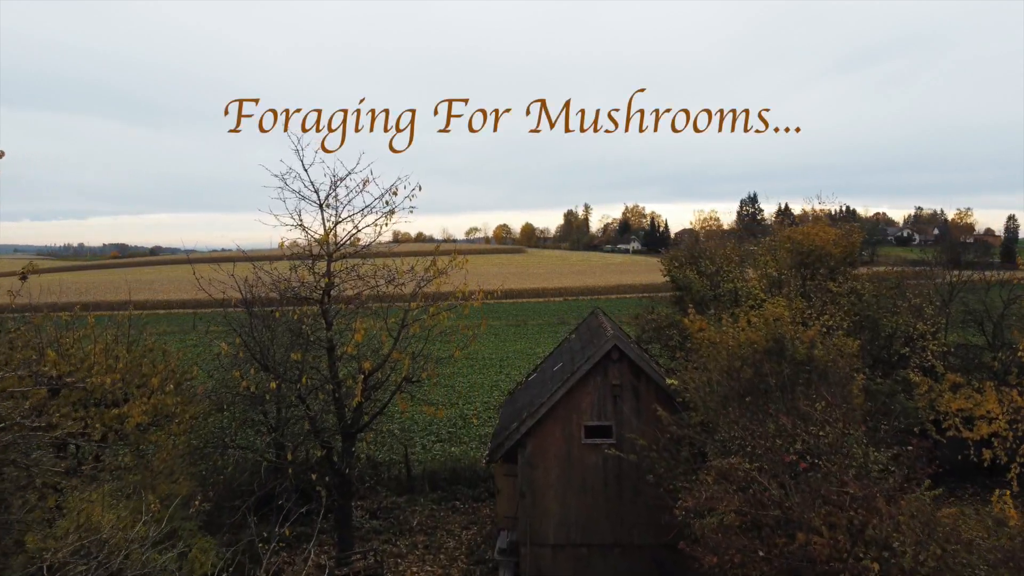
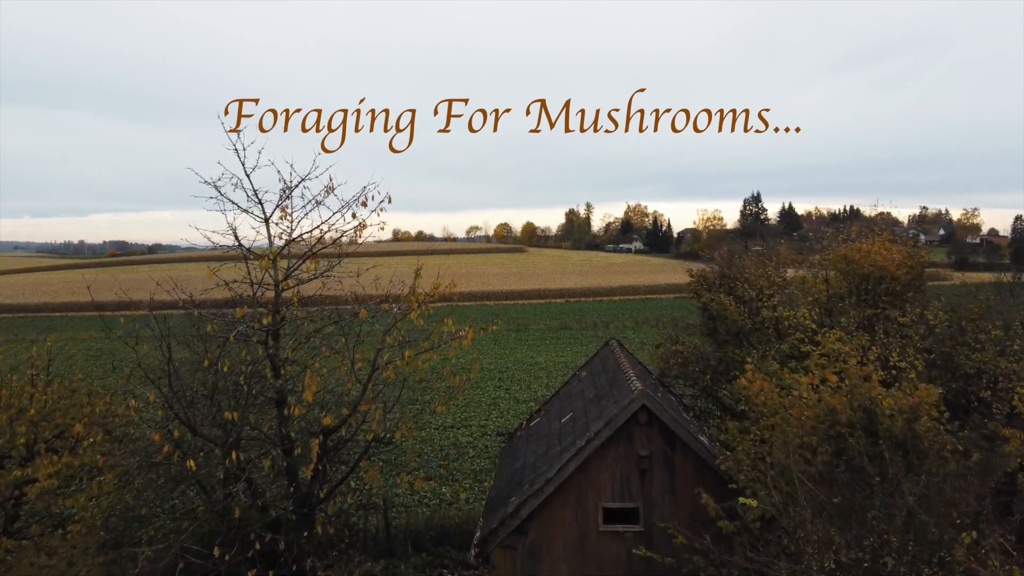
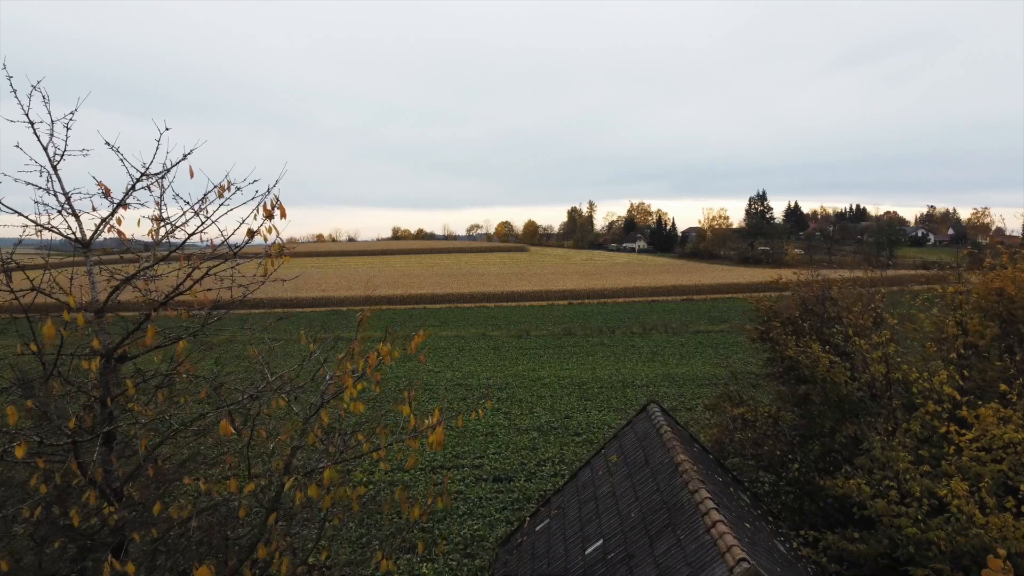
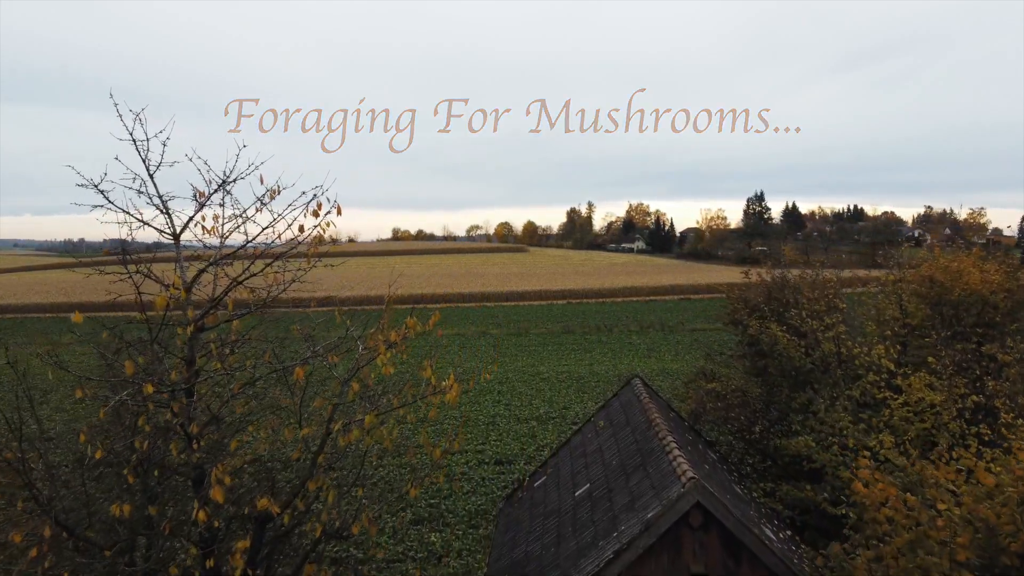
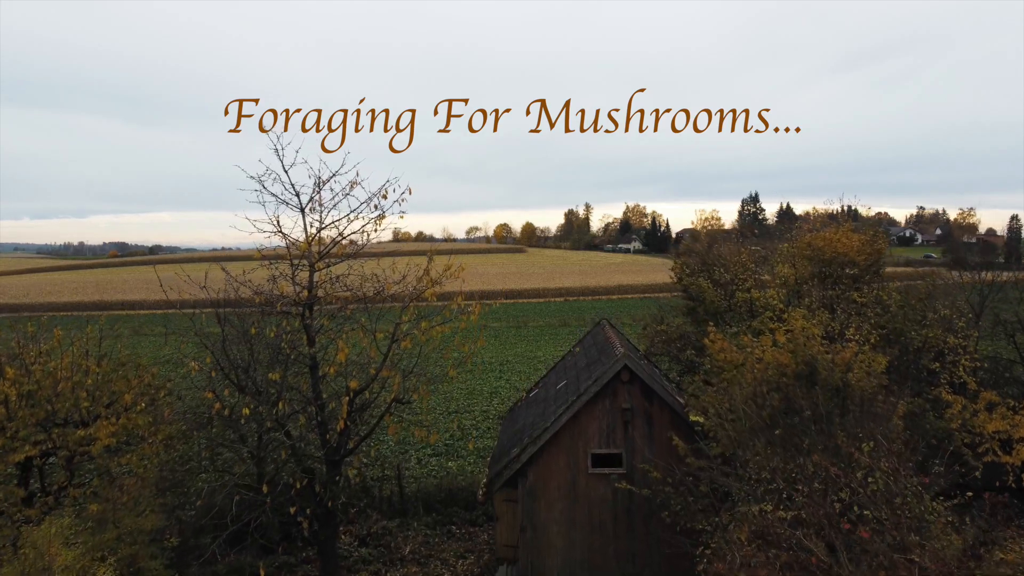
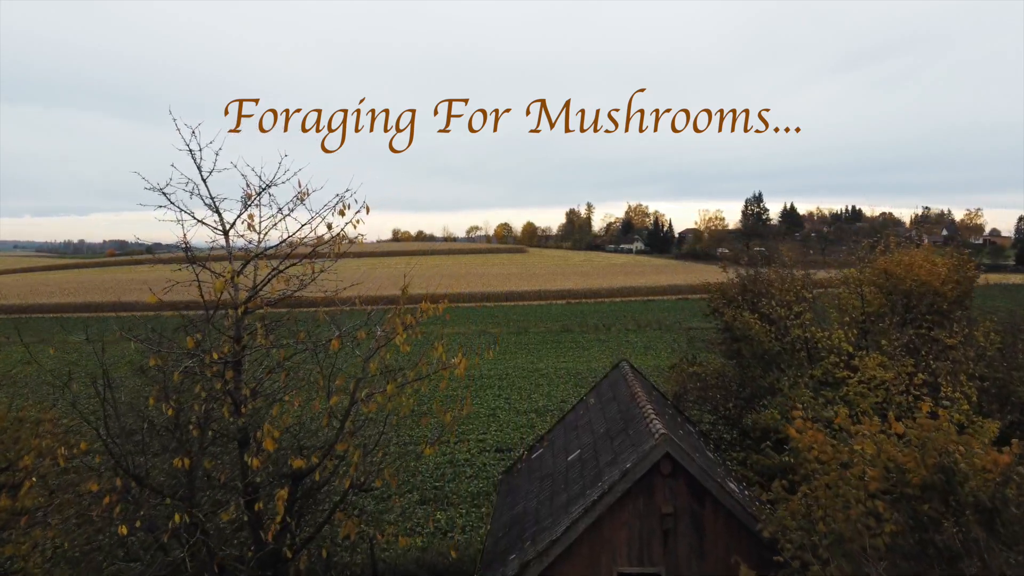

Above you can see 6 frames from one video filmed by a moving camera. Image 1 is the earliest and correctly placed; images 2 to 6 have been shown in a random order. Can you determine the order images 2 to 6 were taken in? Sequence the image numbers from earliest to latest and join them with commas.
5, 2, 6, 4, 3
